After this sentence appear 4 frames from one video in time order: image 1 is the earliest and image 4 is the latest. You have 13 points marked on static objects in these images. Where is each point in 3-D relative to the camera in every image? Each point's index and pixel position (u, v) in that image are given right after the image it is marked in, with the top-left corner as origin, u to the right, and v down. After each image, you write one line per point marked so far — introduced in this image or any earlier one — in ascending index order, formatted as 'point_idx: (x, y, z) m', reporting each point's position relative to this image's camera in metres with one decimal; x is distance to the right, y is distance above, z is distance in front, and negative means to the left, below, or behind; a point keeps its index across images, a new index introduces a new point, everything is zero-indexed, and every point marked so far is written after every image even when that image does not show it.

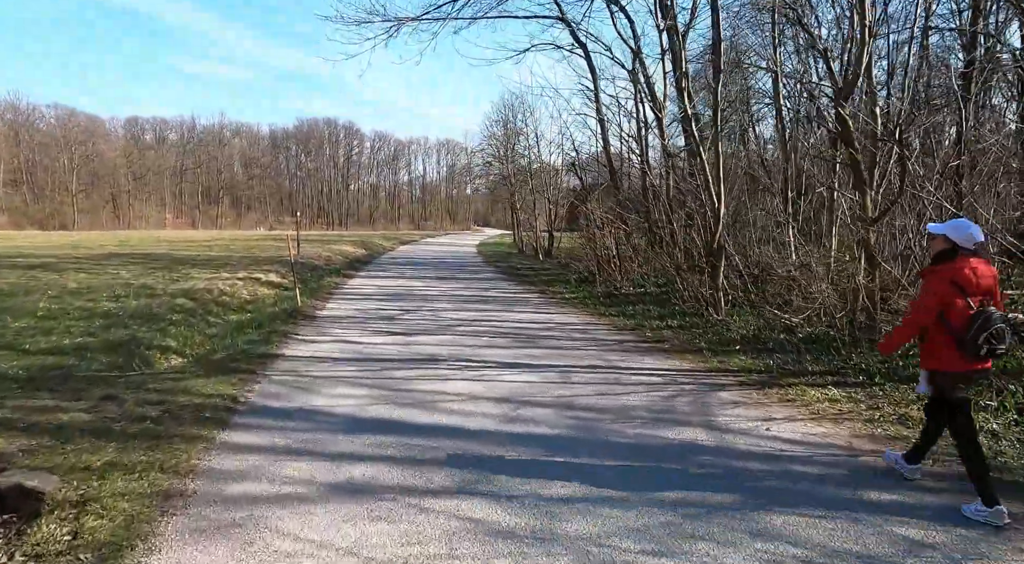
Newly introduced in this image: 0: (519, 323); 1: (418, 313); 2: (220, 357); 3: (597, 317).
0: (+0.1, -0.6, +10.9) m
1: (-1.4, -0.5, +11.9) m
2: (-3.3, -0.8, +8.4) m
3: (+1.3, -0.5, +11.6) m
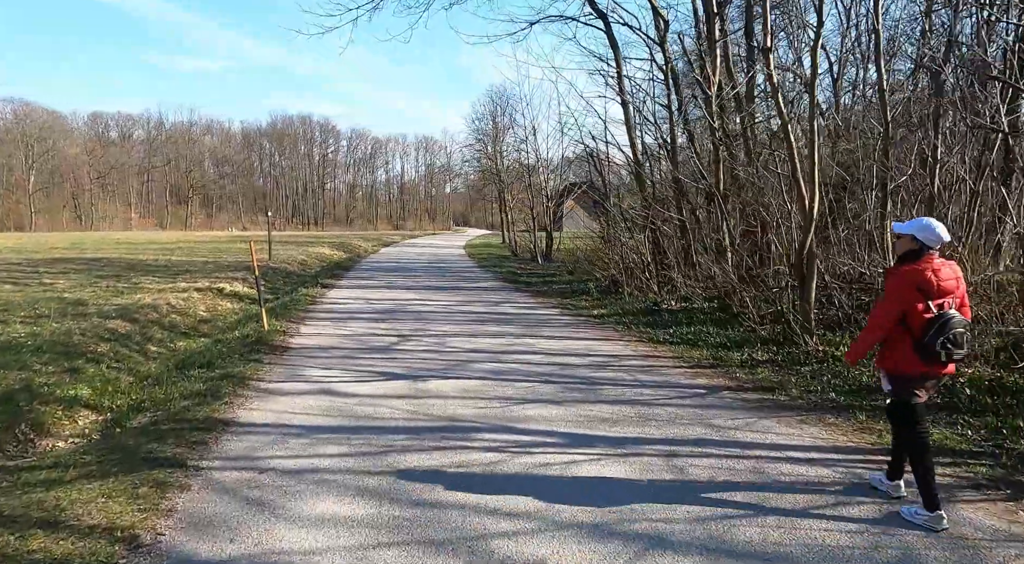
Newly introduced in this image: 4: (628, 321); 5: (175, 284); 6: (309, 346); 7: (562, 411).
0: (+0.5, -0.8, +8.3) m
1: (-1.1, -0.7, +9.2) m
2: (-2.8, -1.1, +5.7) m
3: (+1.6, -0.7, +9.1) m
4: (+1.6, -0.6, +10.8) m
5: (-8.3, -0.1, +18.6) m
6: (-2.4, -0.8, +9.0) m
7: (+0.4, -1.0, +5.9) m
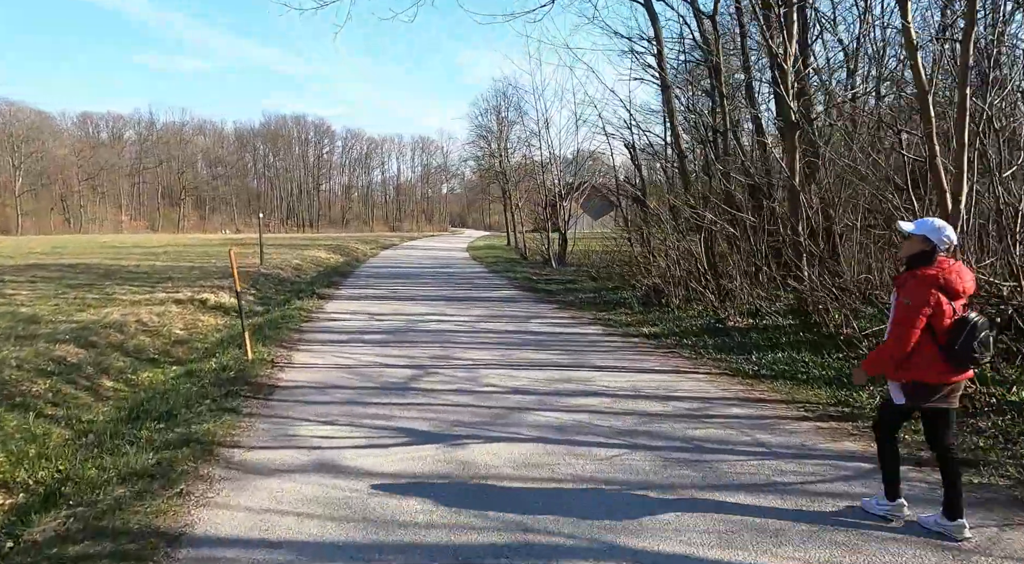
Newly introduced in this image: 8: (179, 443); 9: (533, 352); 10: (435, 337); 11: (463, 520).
0: (+0.9, -1.0, +6.3) m
1: (-0.6, -0.9, +7.2) m
2: (-2.3, -1.3, +3.7) m
3: (+2.1, -0.9, +7.1) m
4: (+2.1, -0.7, +8.8) m
5: (-7.9, -0.3, +16.6) m
6: (-1.9, -1.0, +7.0) m
7: (+0.9, -1.2, +3.9) m
8: (-2.2, -1.1, +5.1) m
9: (+0.2, -0.8, +8.5) m
10: (-1.0, -0.7, +9.5) m
11: (-0.3, -1.2, +3.8) m
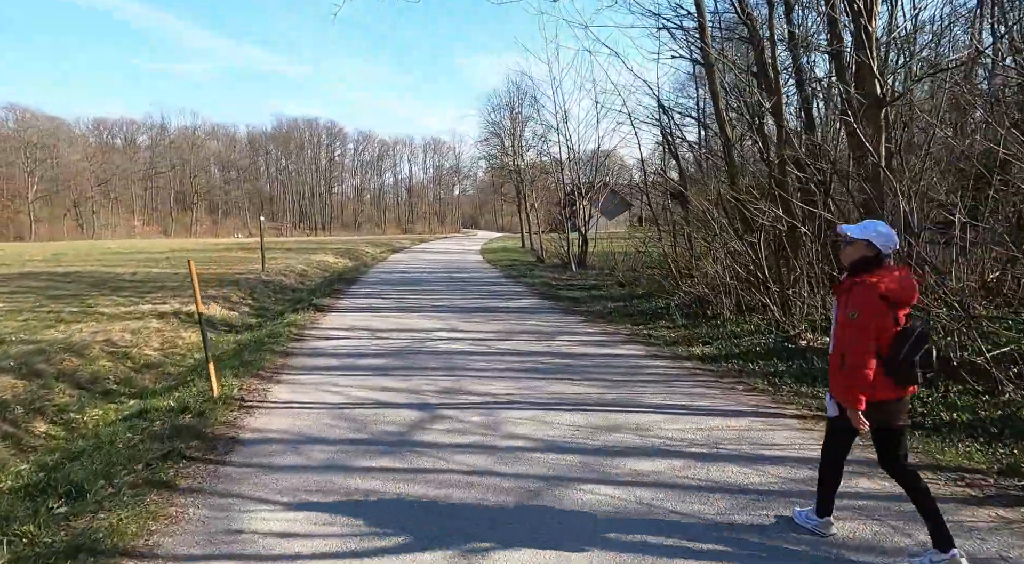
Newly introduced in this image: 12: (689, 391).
0: (+1.2, -1.1, +4.7) m
1: (-0.4, -1.0, +5.6) m
2: (-2.1, -1.4, +2.1) m
3: (+2.3, -1.0, +5.4) m
4: (+2.4, -0.8, +7.1) m
5: (-7.5, -0.6, +15.1) m
6: (-1.7, -1.1, +5.4) m
7: (+1.1, -1.3, +2.2) m
8: (-2.0, -1.2, +3.5) m
9: (+0.5, -0.9, +6.8) m
10: (-0.7, -0.8, +7.9) m
11: (-0.1, -1.3, +2.2) m
12: (+1.5, -0.9, +6.5) m
